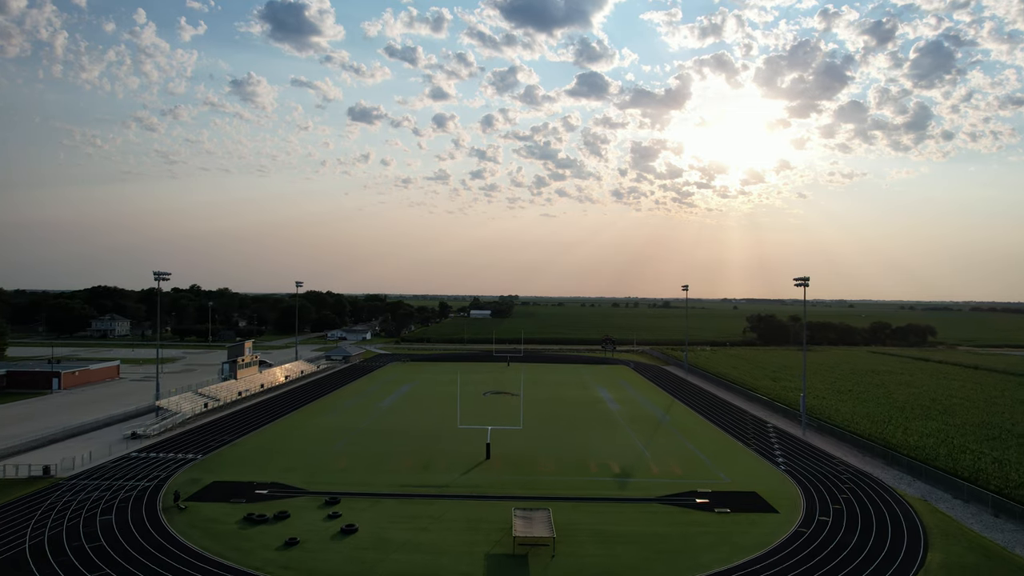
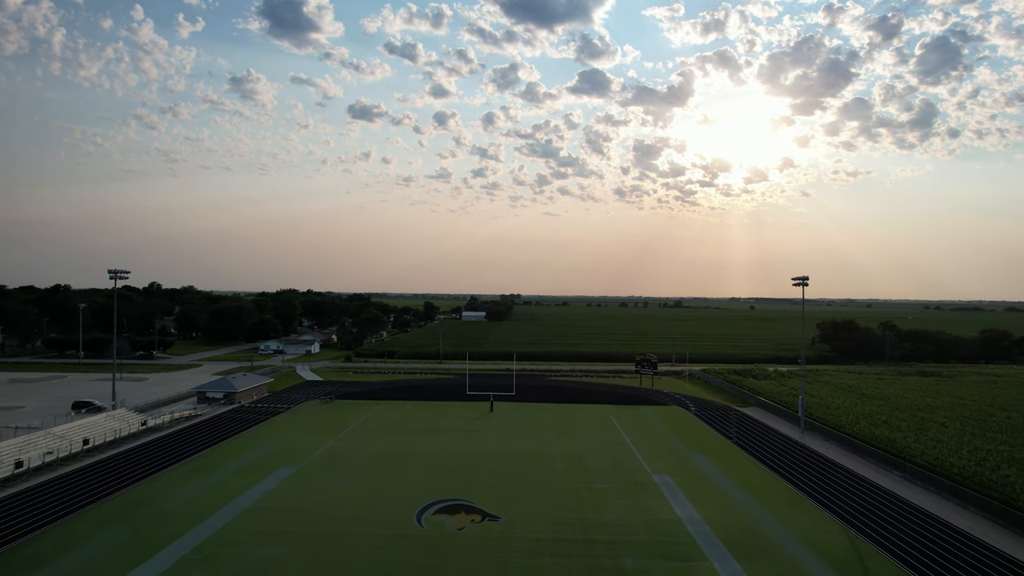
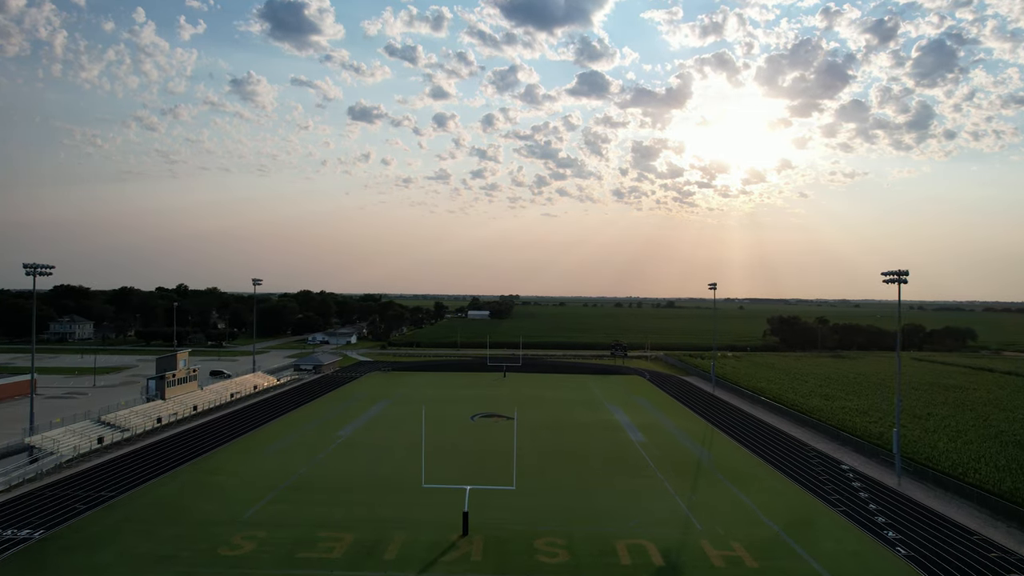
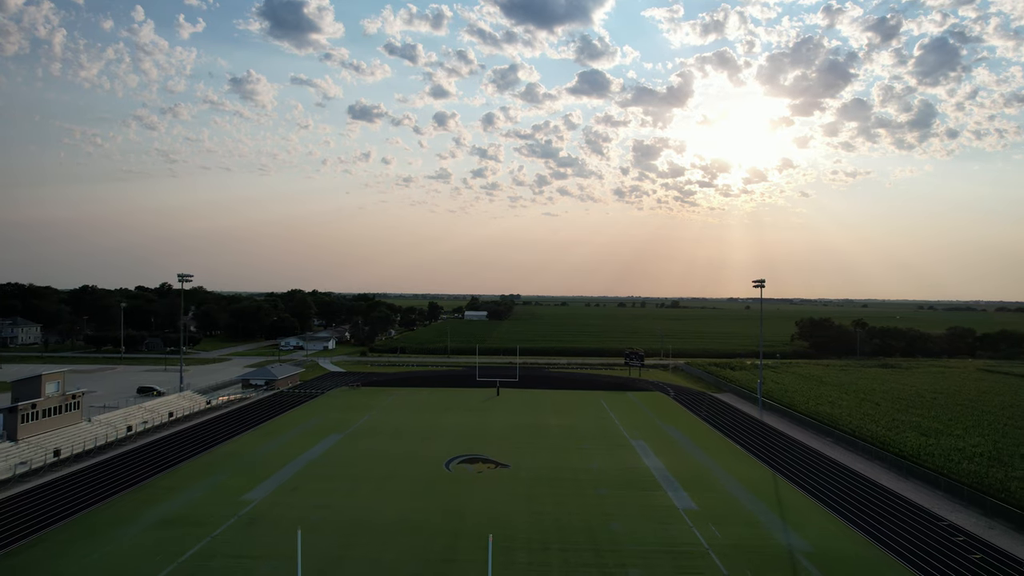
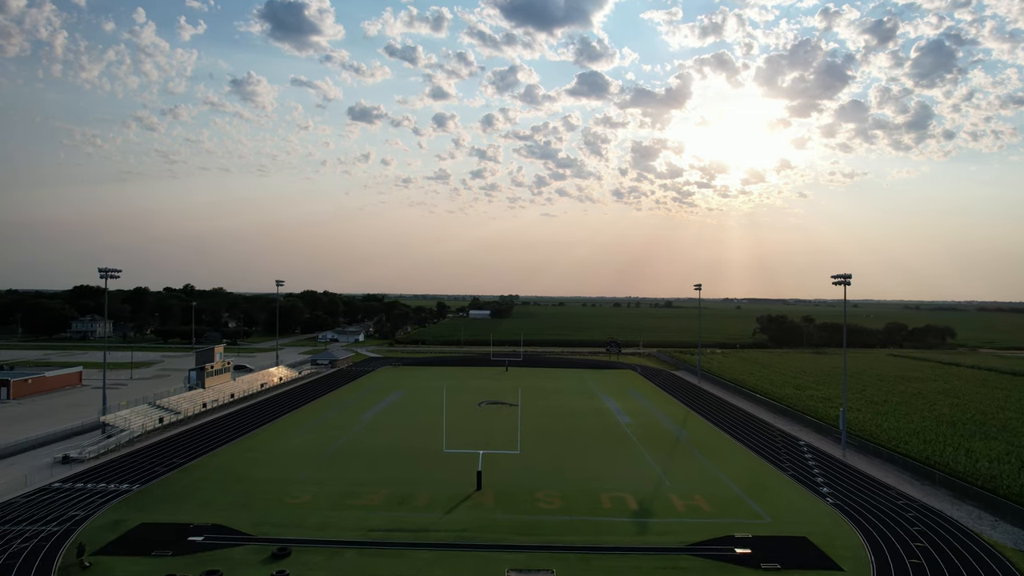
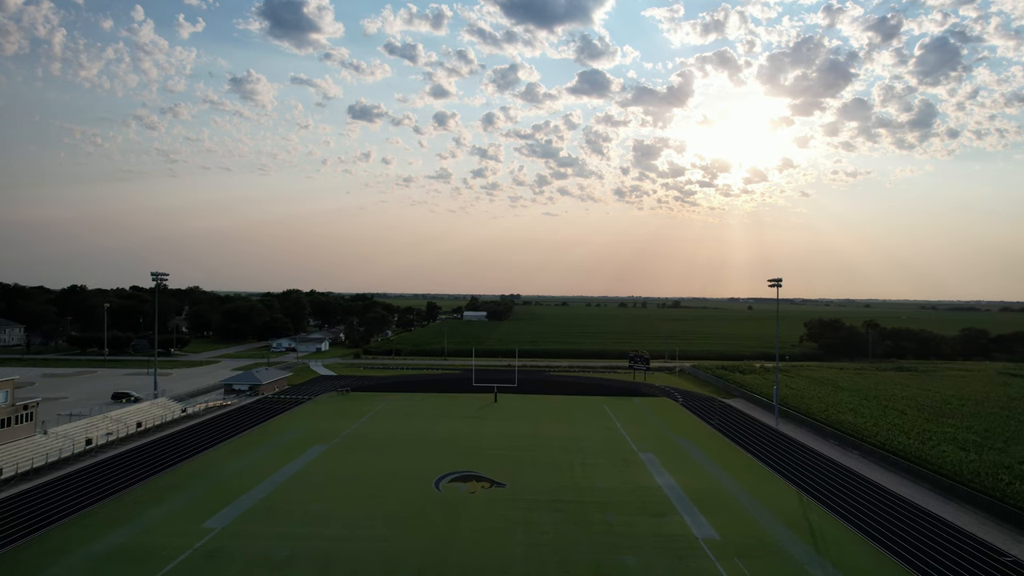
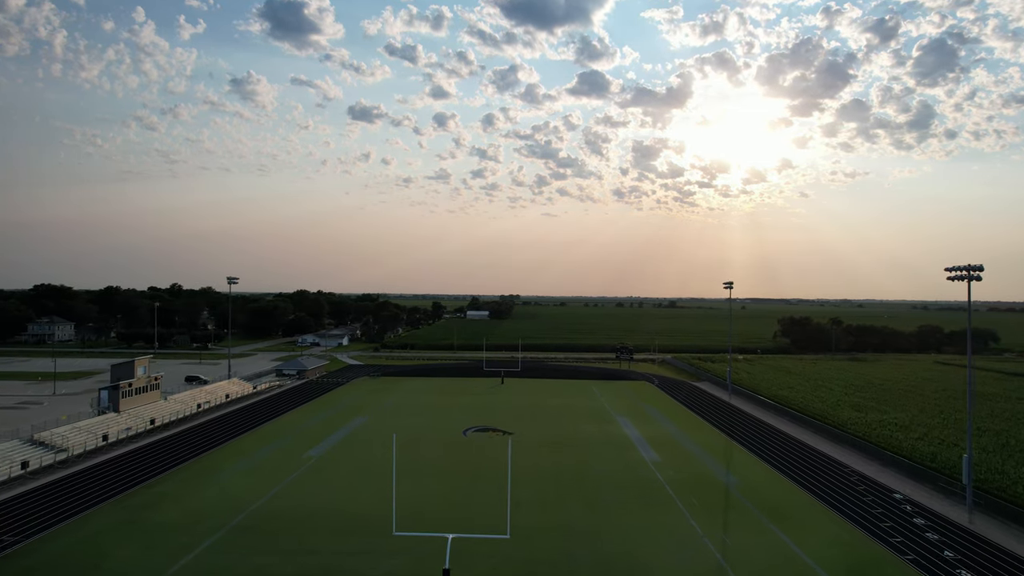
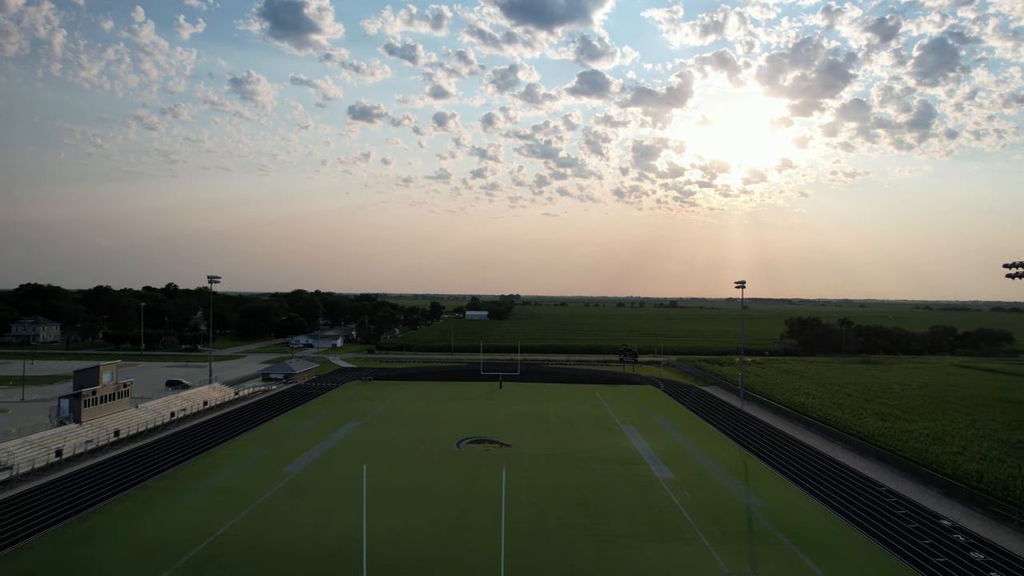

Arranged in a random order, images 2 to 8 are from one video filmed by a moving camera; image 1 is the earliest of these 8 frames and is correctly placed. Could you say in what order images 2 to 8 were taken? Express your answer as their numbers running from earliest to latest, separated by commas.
5, 3, 7, 8, 4, 6, 2
